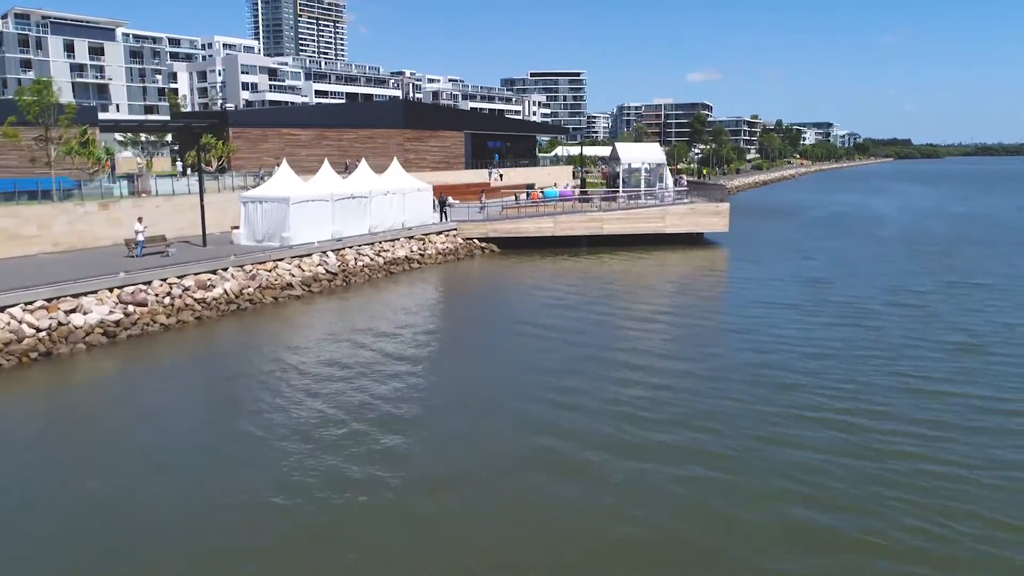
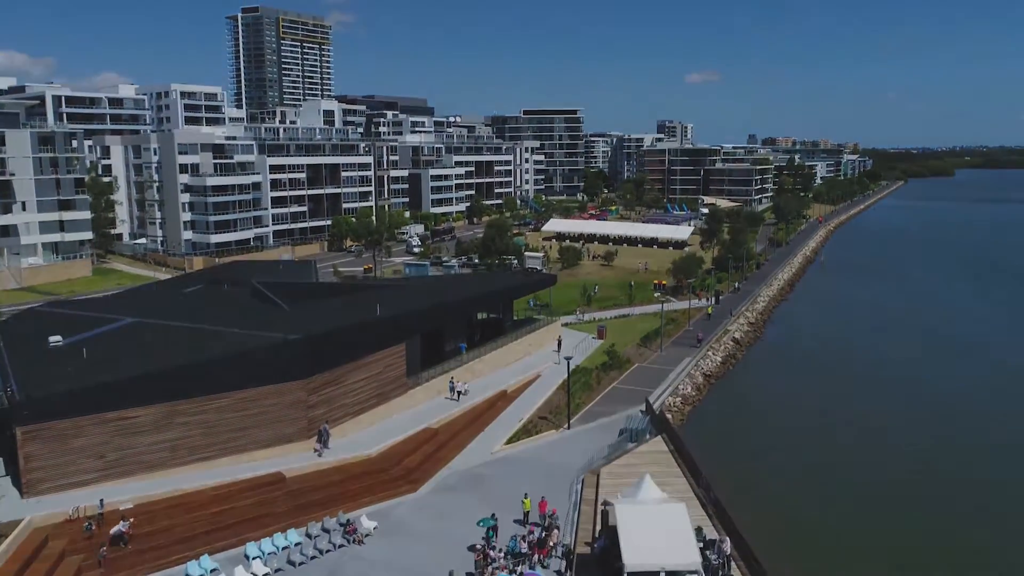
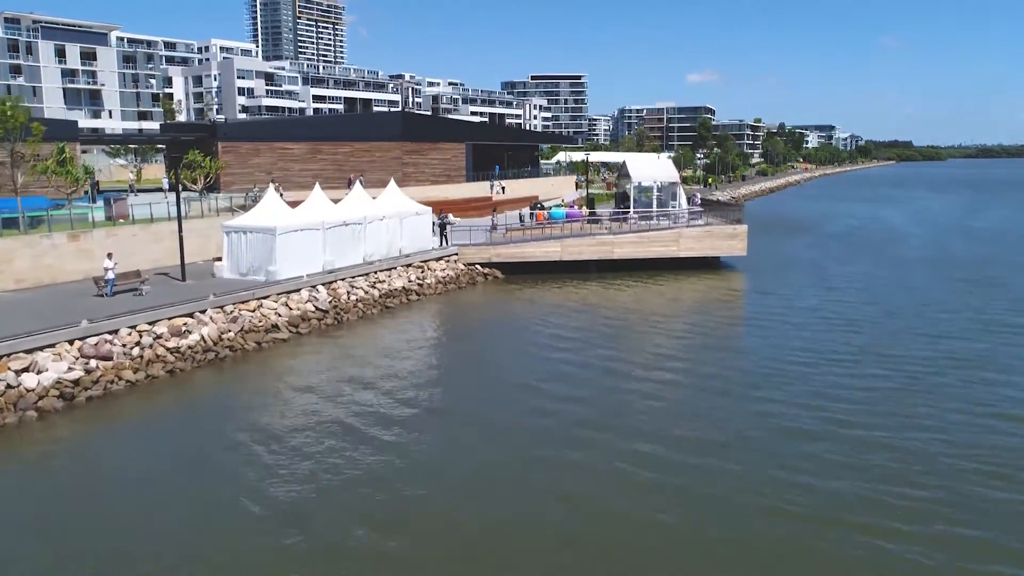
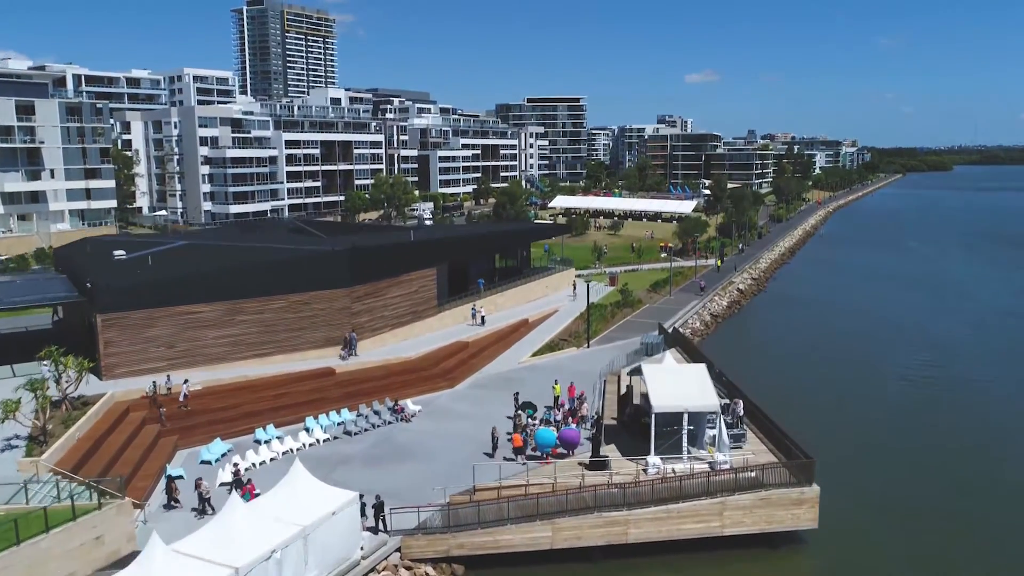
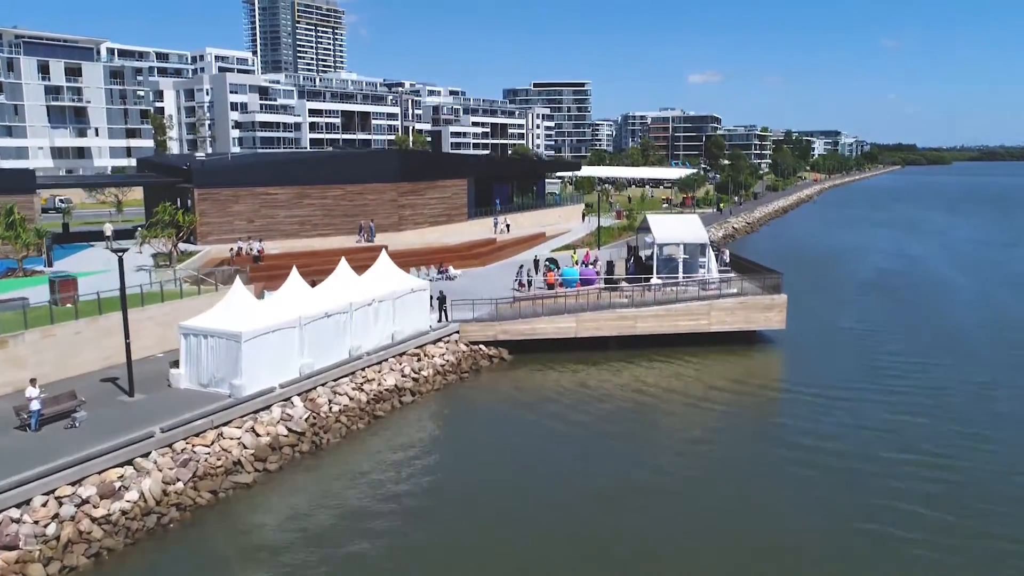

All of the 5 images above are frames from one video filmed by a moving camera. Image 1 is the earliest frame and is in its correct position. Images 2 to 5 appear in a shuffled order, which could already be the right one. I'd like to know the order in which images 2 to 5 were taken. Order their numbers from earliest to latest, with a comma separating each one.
3, 5, 4, 2
